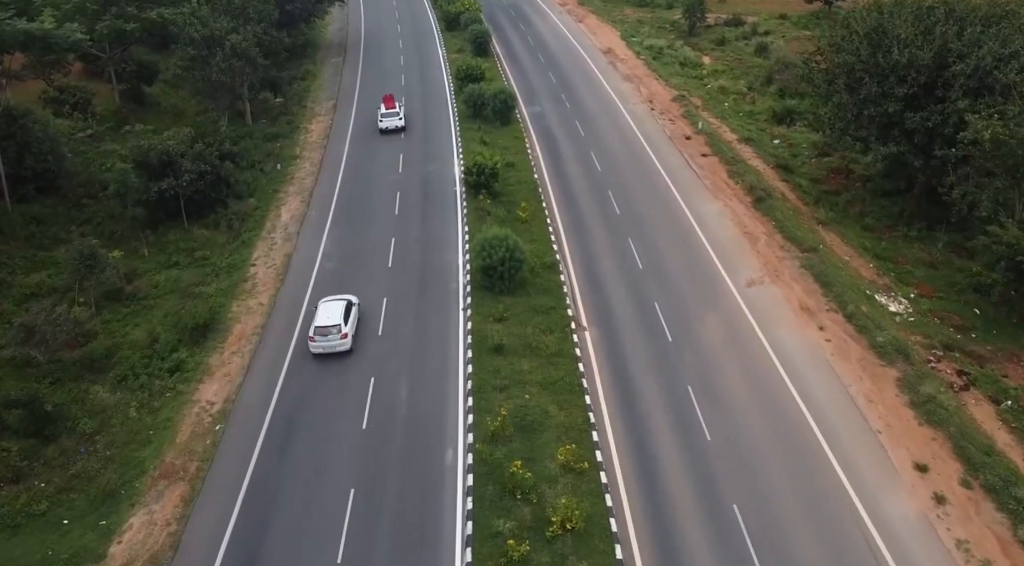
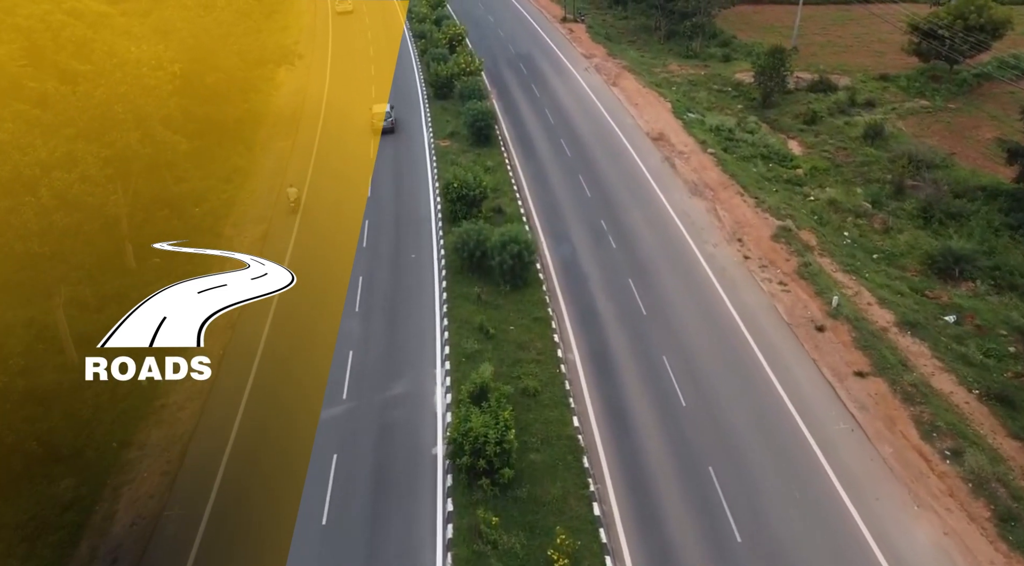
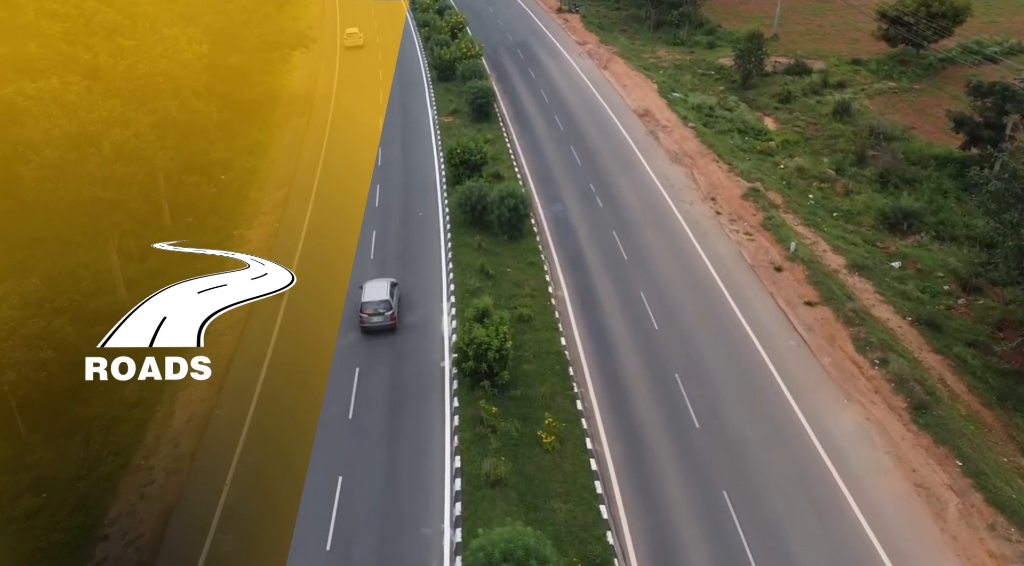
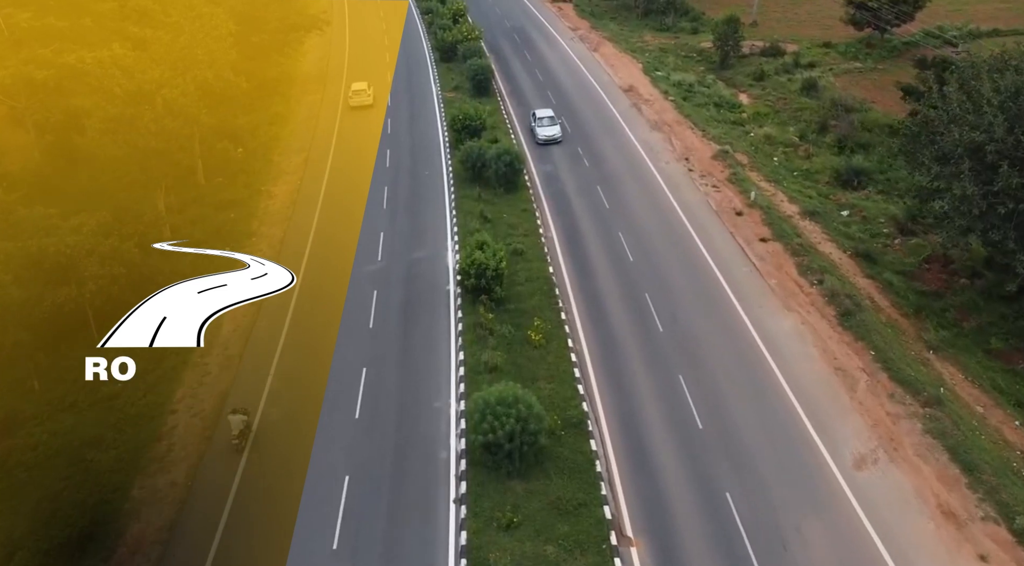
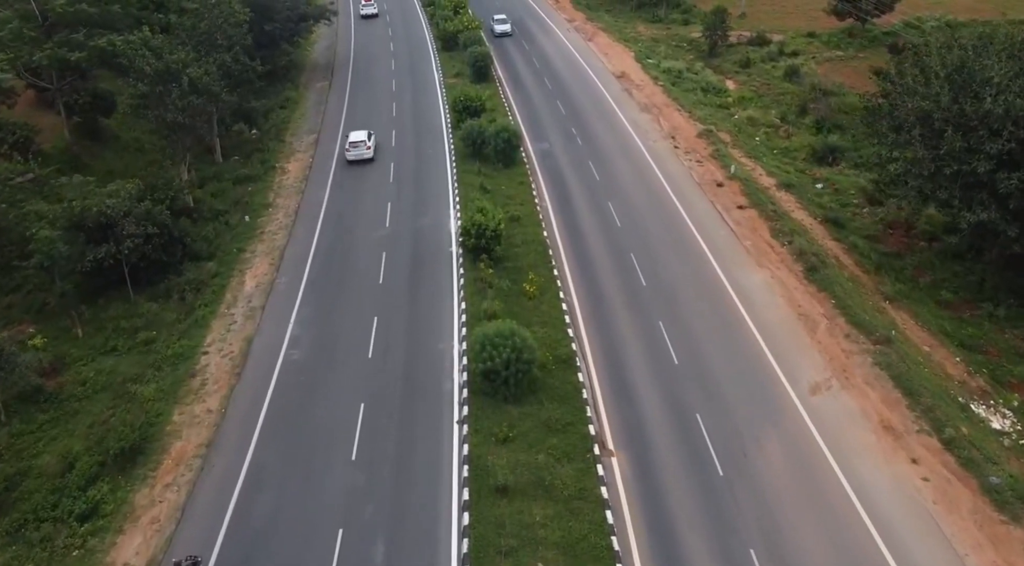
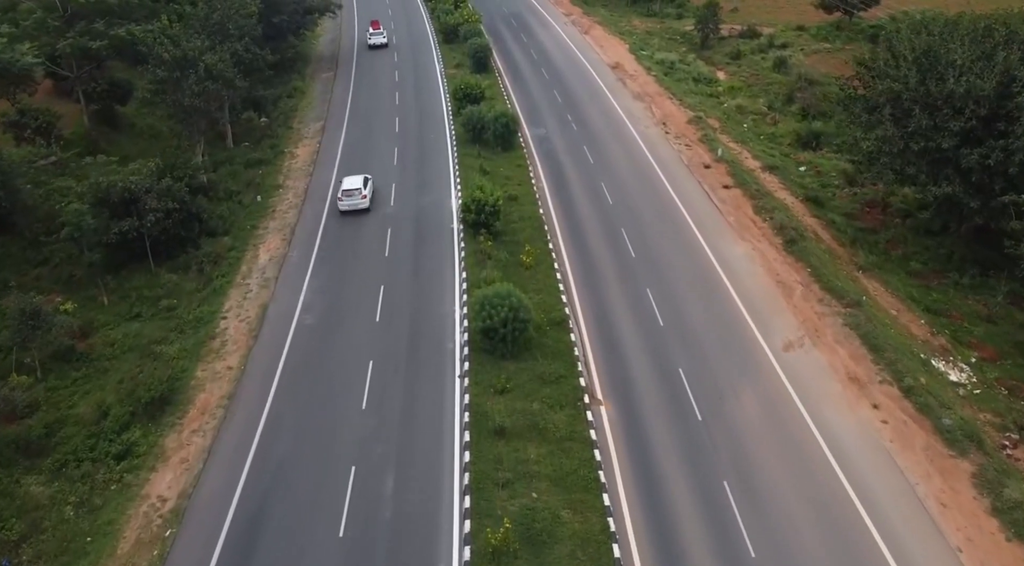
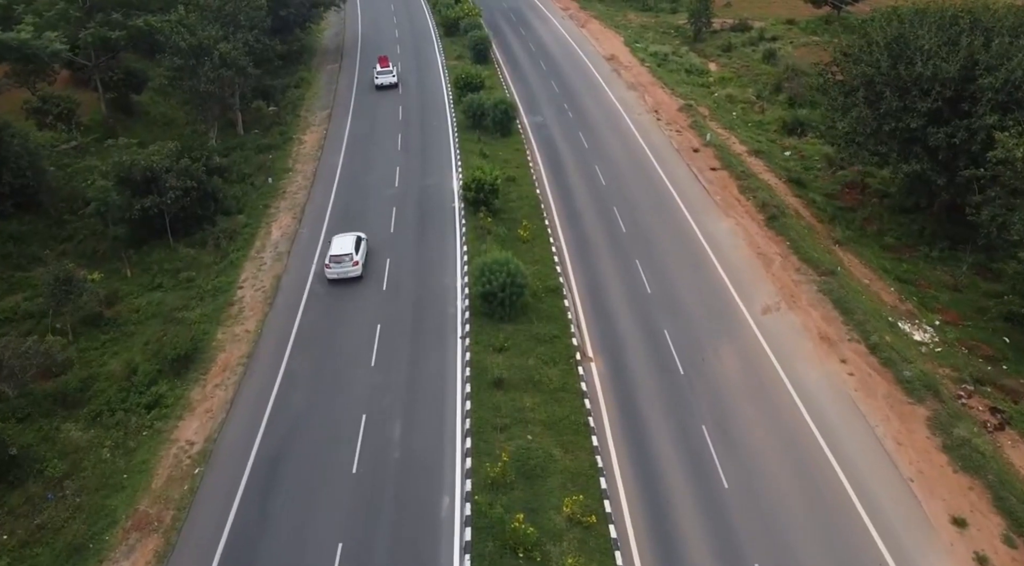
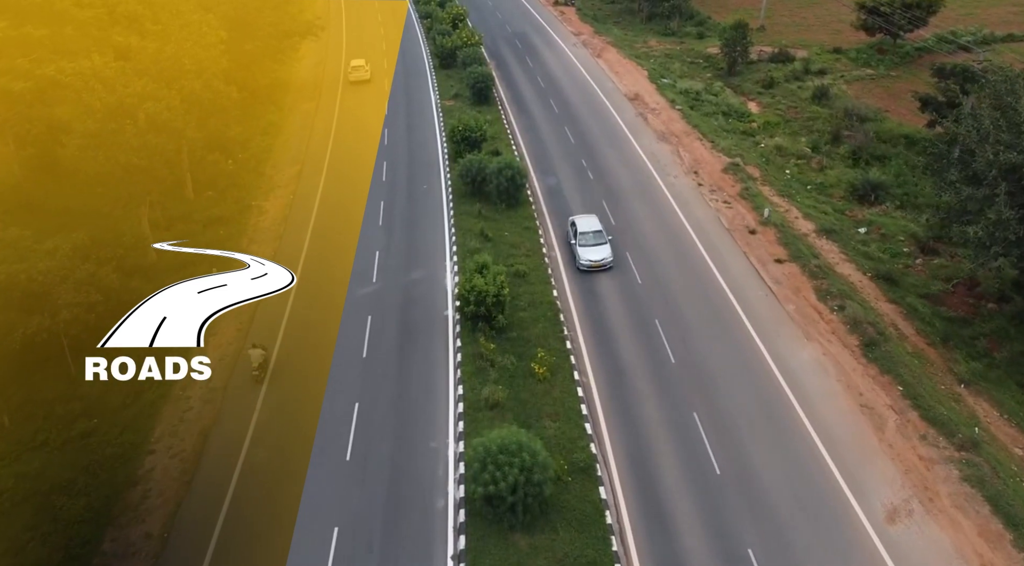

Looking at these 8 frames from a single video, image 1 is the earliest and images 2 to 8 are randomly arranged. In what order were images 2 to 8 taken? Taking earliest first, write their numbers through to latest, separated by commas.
7, 6, 5, 4, 8, 3, 2
